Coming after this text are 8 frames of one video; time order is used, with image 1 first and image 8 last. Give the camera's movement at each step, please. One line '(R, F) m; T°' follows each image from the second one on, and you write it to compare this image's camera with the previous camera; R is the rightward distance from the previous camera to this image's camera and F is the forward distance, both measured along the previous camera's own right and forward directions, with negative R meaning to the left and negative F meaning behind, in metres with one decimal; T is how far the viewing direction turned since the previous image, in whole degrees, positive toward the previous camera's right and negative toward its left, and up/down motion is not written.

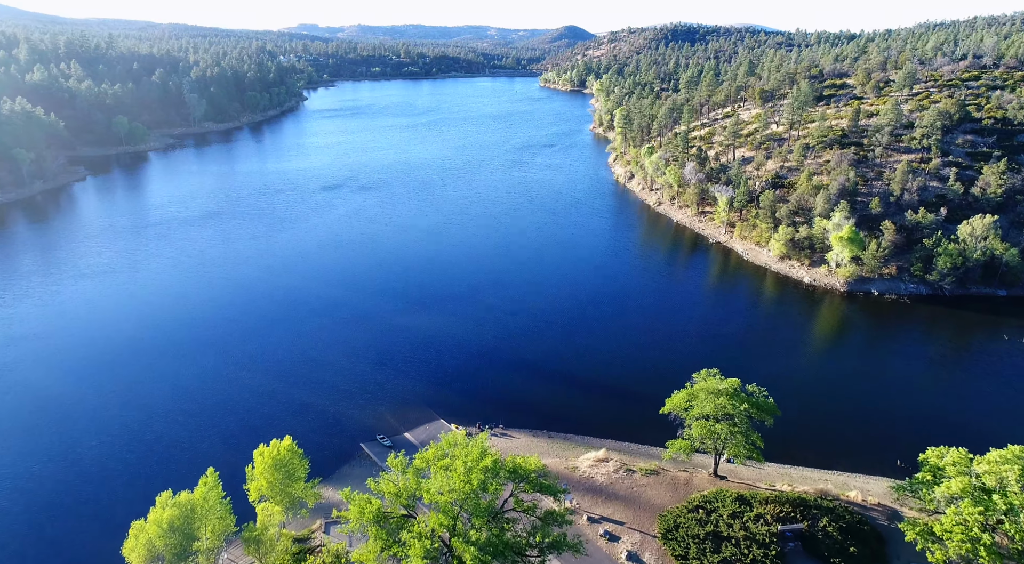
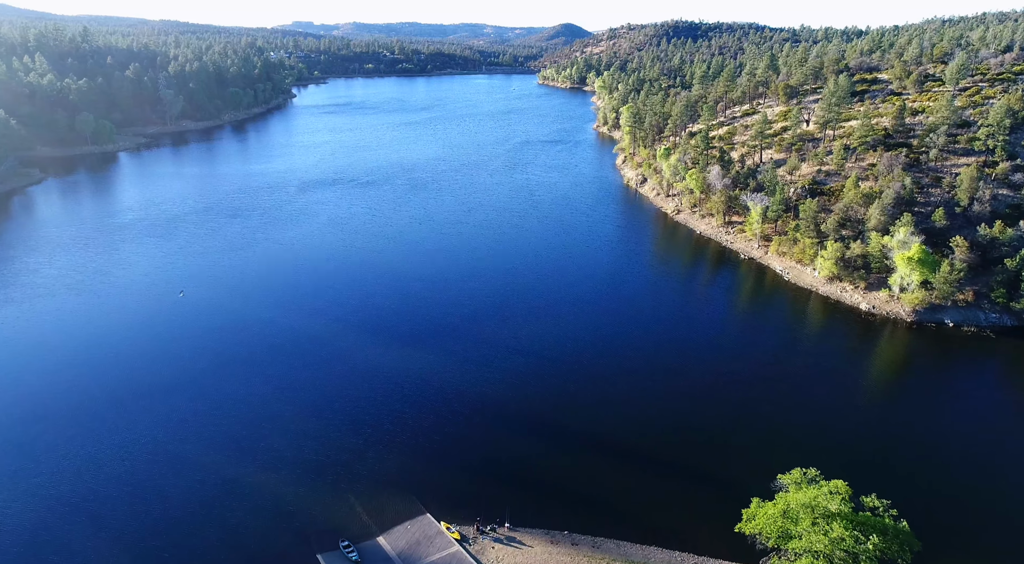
(-0.6, +11.0) m; 0°
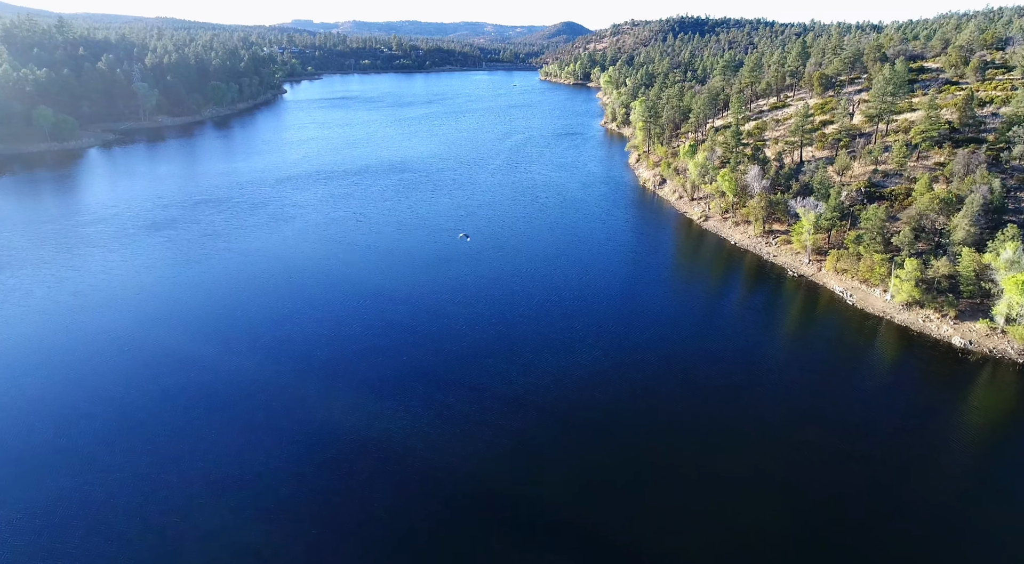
(-0.3, +12.0) m; 0°
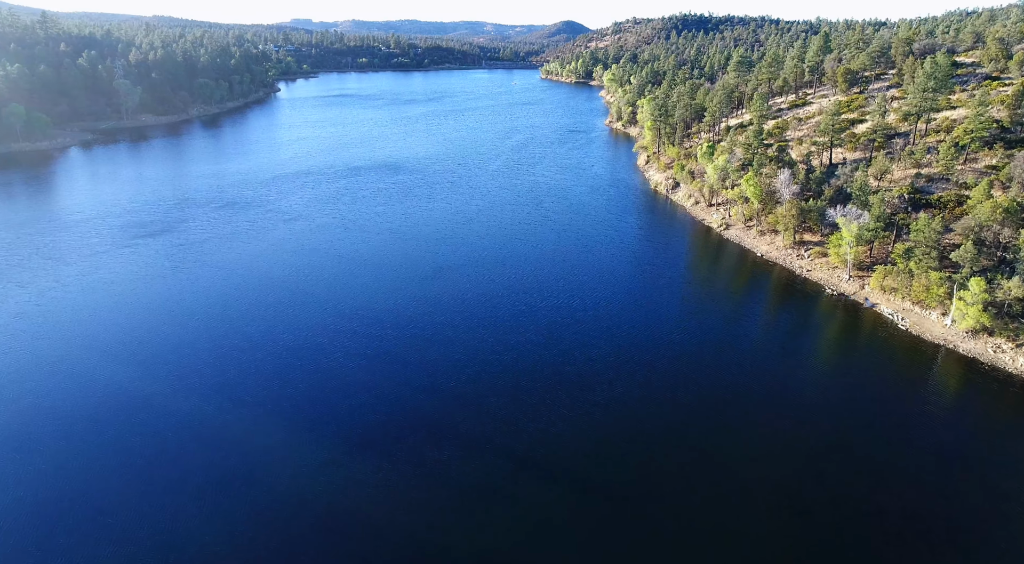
(-0.3, +7.1) m; 0°
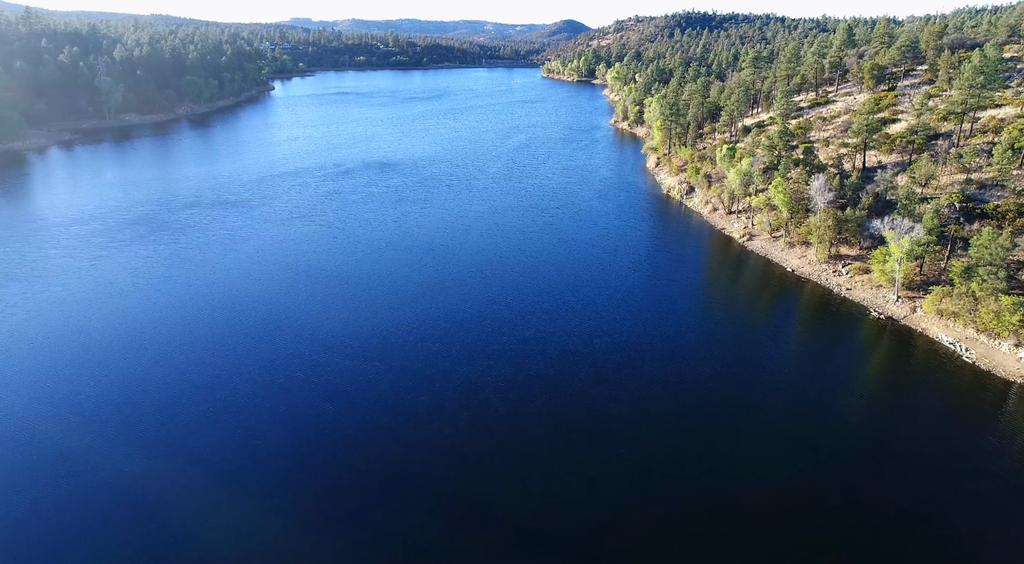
(-0.2, +6.7) m; 0°
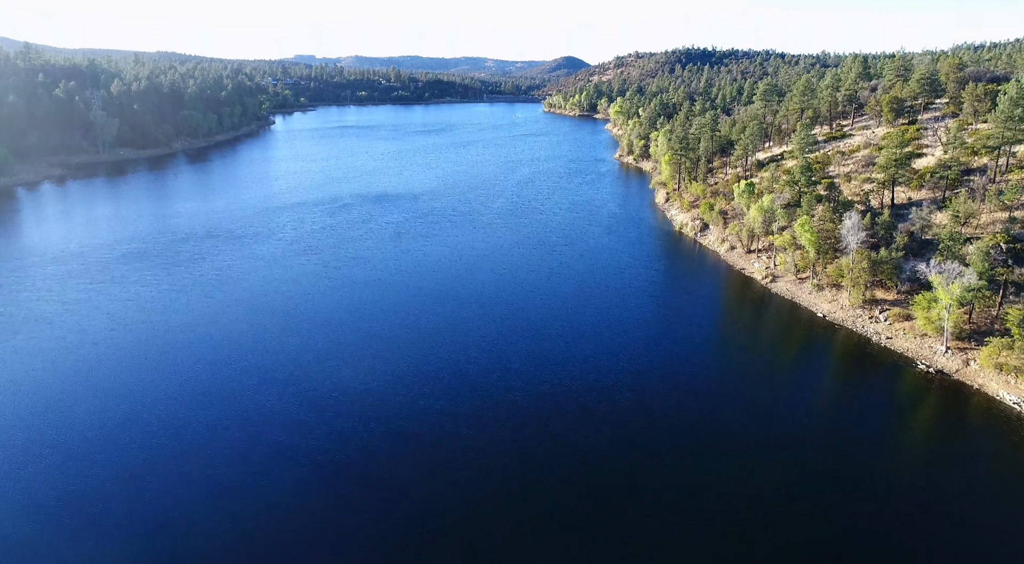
(-0.6, +4.4) m; 0°
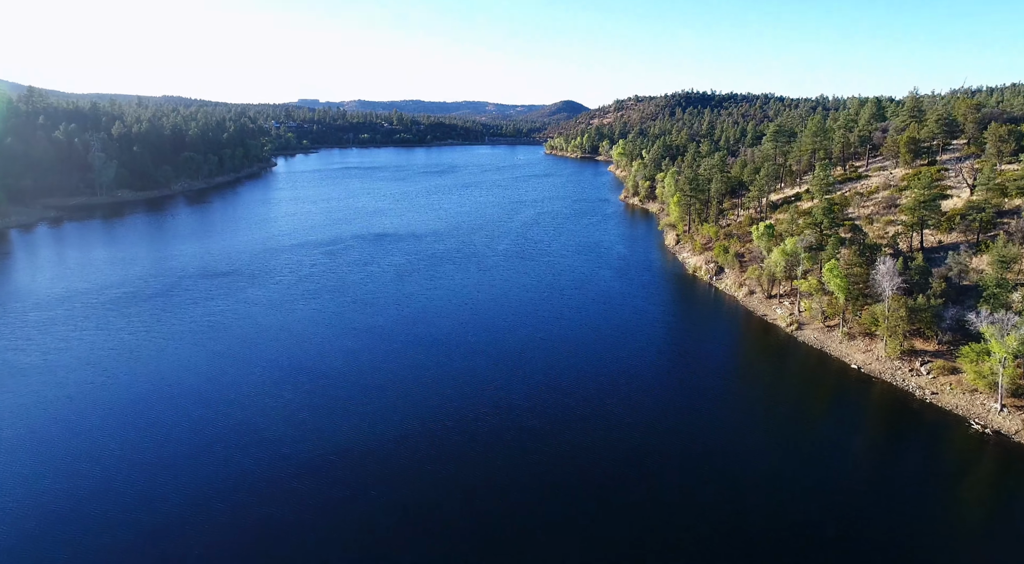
(-0.8, +3.5) m; 0°
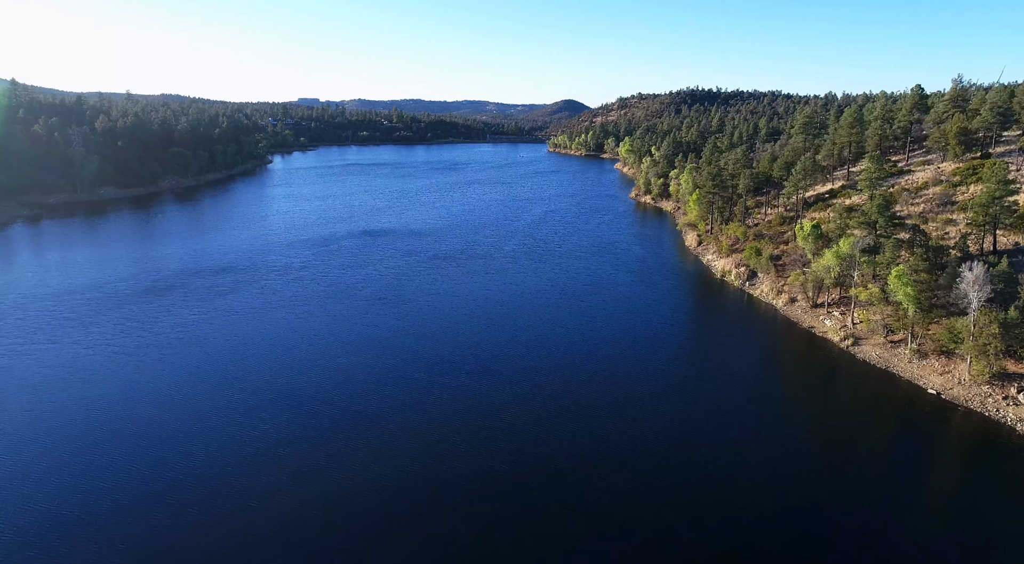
(-1.0, +7.7) m; 0°
